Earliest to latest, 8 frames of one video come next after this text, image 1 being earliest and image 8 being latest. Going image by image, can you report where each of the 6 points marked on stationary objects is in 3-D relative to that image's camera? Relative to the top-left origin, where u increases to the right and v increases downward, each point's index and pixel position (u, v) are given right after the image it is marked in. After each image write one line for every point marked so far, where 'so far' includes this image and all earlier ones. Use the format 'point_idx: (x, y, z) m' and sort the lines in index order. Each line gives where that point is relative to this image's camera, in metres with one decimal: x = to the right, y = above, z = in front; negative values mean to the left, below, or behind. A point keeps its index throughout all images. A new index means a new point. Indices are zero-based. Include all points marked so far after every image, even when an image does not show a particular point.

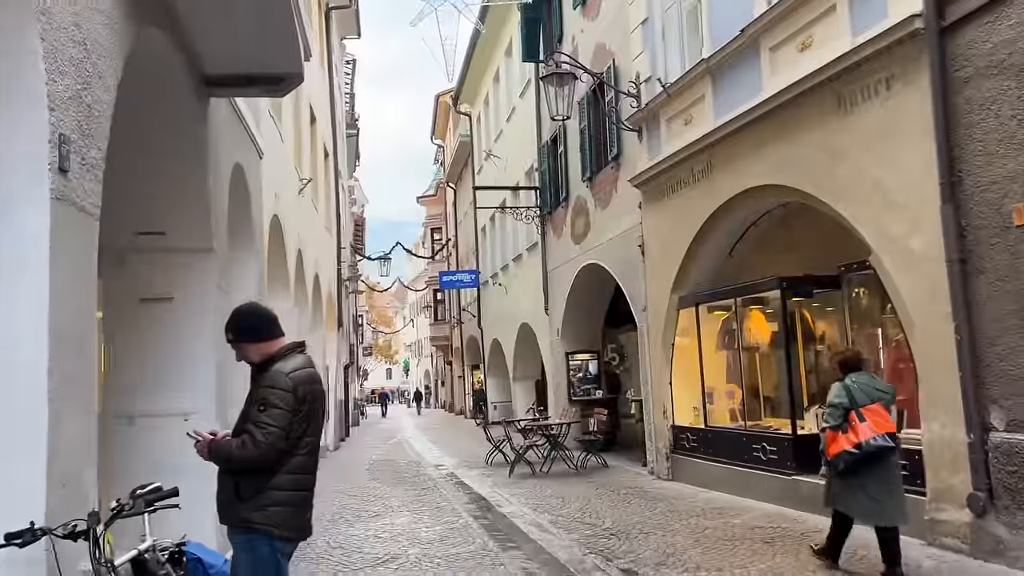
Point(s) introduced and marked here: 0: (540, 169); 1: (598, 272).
0: (+0.6, +2.8, +19.0) m
1: (+1.7, +0.3, +16.1) m
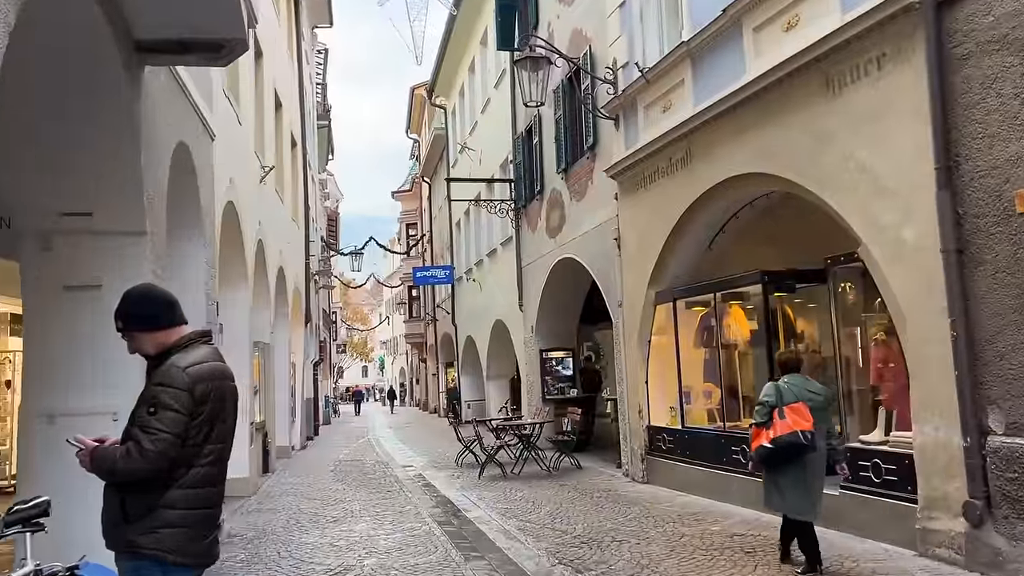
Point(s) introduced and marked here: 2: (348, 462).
0: (0.0, +2.9, +18.4) m
1: (+1.2, +0.4, +15.6) m
2: (-3.4, -3.7, +16.9) m
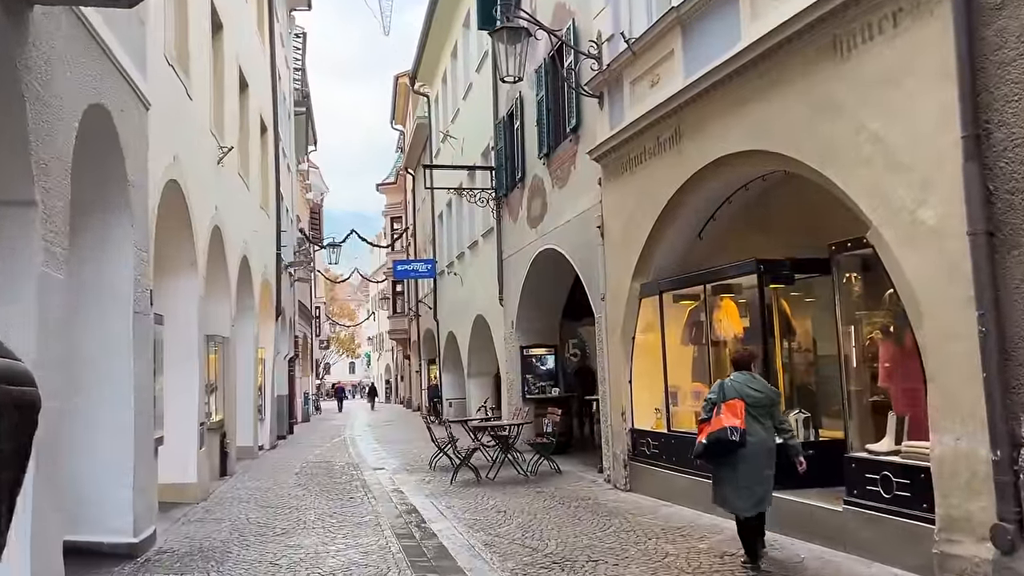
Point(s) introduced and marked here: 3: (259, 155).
0: (-0.4, +3.0, +17.5) m
1: (+0.8, +0.5, +14.7) m
2: (-3.9, -3.5, +16.0) m
3: (-5.7, +3.0, +18.2) m
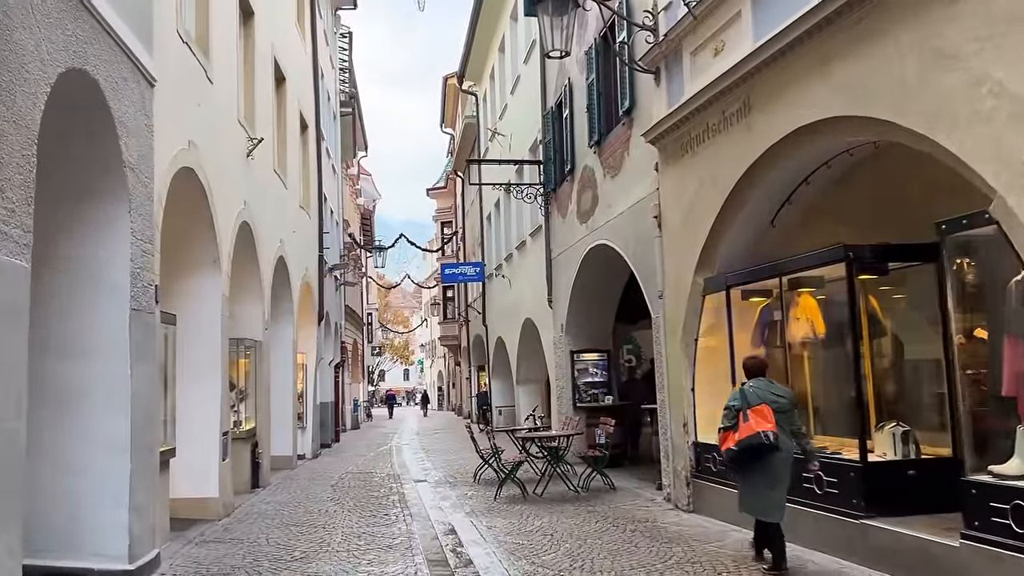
0: (+0.6, +3.0, +16.5) m
1: (+1.6, +0.5, +13.6) m
2: (-2.9, -3.5, +15.1) m
3: (-4.7, +3.0, +17.6) m
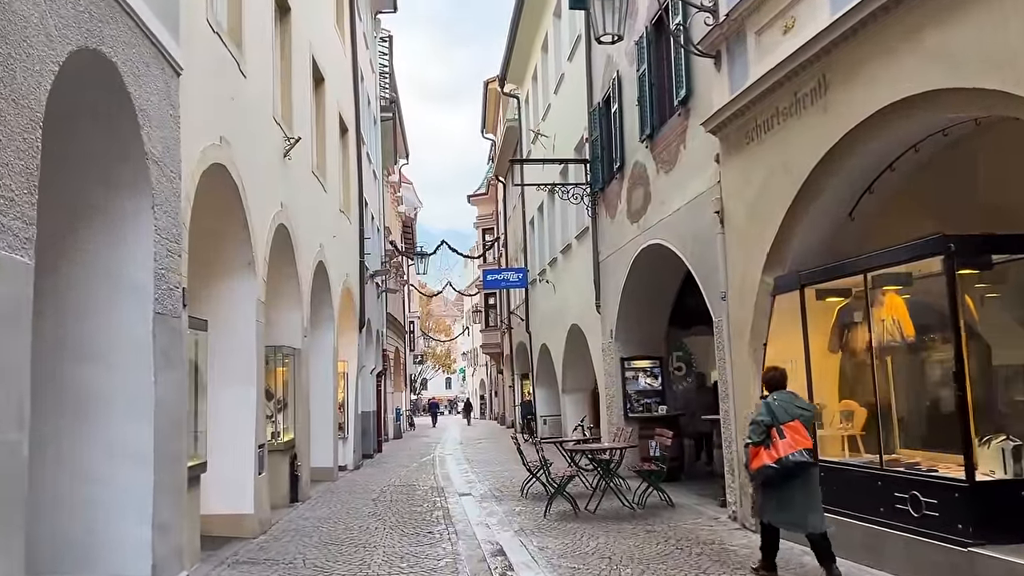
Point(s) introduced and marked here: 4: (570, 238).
0: (+1.5, +2.9, +15.8) m
1: (+2.4, +0.5, +12.9) m
2: (-2.1, -3.6, +14.6) m
3: (-3.7, +2.8, +17.2) m
4: (+1.3, +1.2, +18.7) m
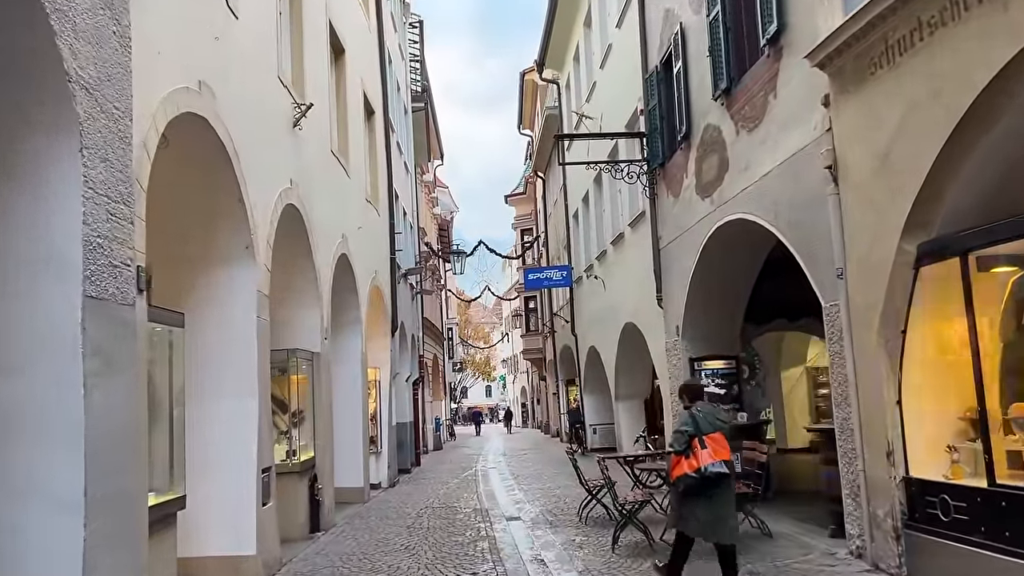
0: (+2.3, +3.1, +13.9) m
1: (+3.1, +0.7, +10.9) m
2: (-1.2, -3.5, +12.8) m
3: (-2.9, +2.9, +15.5) m
4: (+2.3, +1.3, +16.7) m
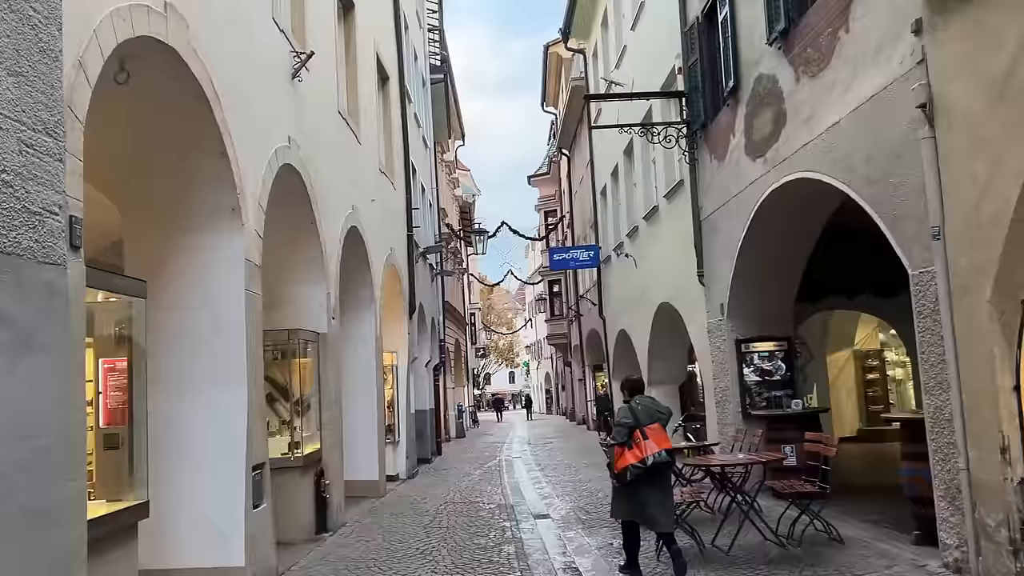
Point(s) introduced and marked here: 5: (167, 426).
0: (+2.7, +3.5, +12.6) m
1: (+3.4, +1.0, +9.6) m
2: (-0.8, -3.2, +11.7) m
3: (-2.4, +3.3, +14.4) m
4: (+2.8, +1.7, +15.5) m
5: (-2.8, -1.1, +6.6) m
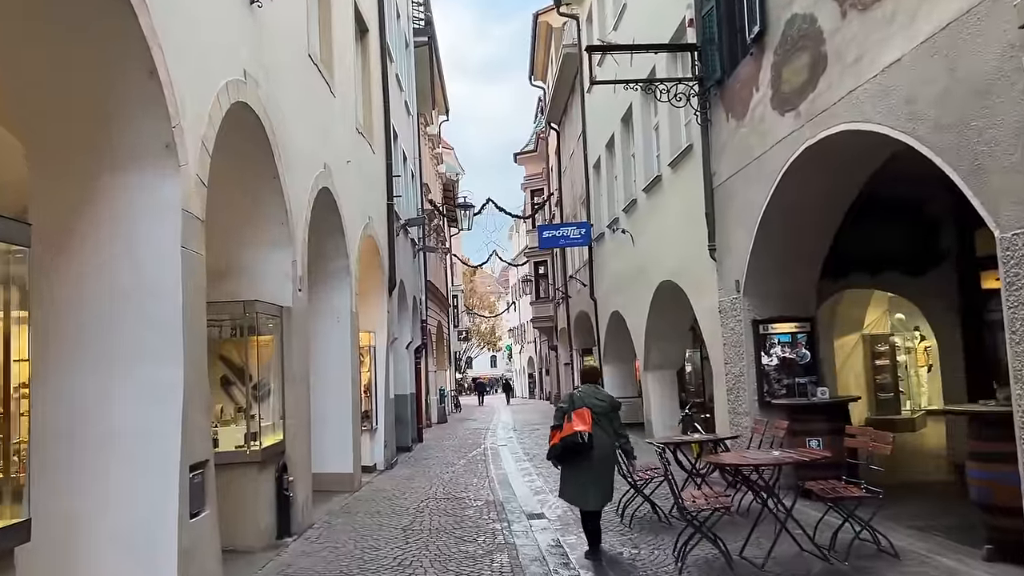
0: (+2.6, +3.8, +11.3) m
1: (+3.4, +1.3, +8.4) m
2: (-0.9, -2.8, +10.5) m
3: (-2.6, +3.7, +13.0) m
4: (+2.6, +2.1, +14.3) m
5: (-2.8, -0.8, +5.3) m
